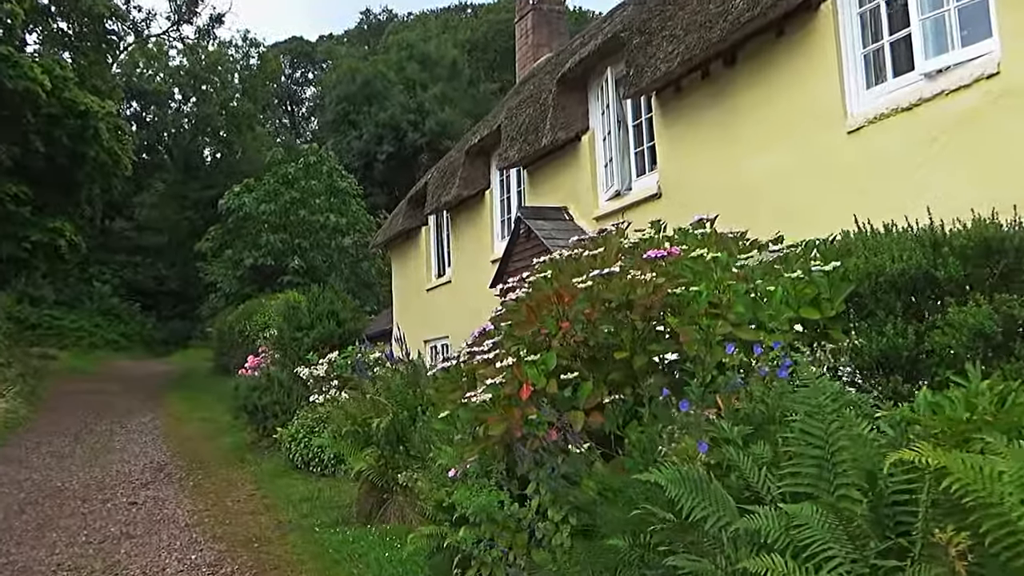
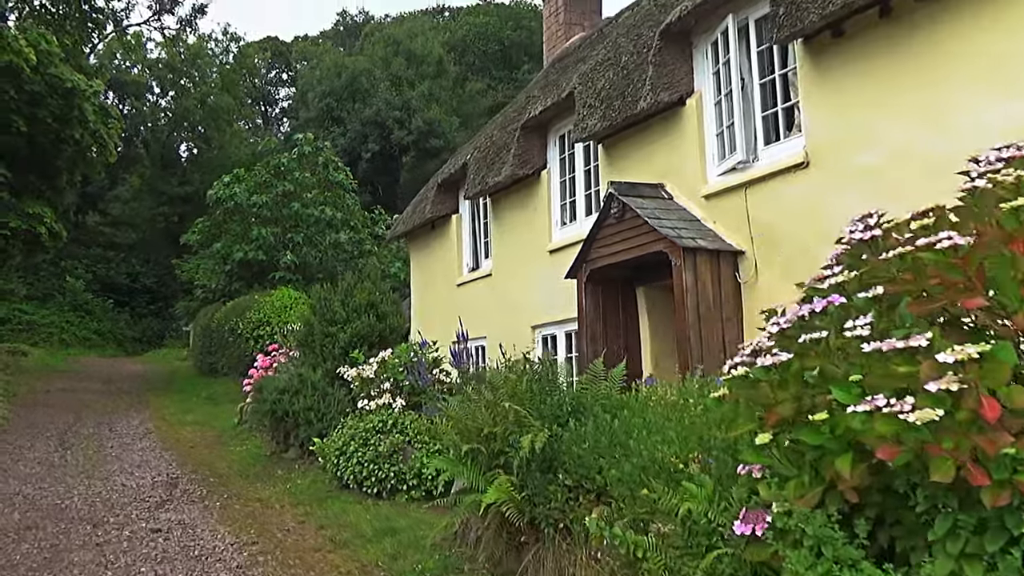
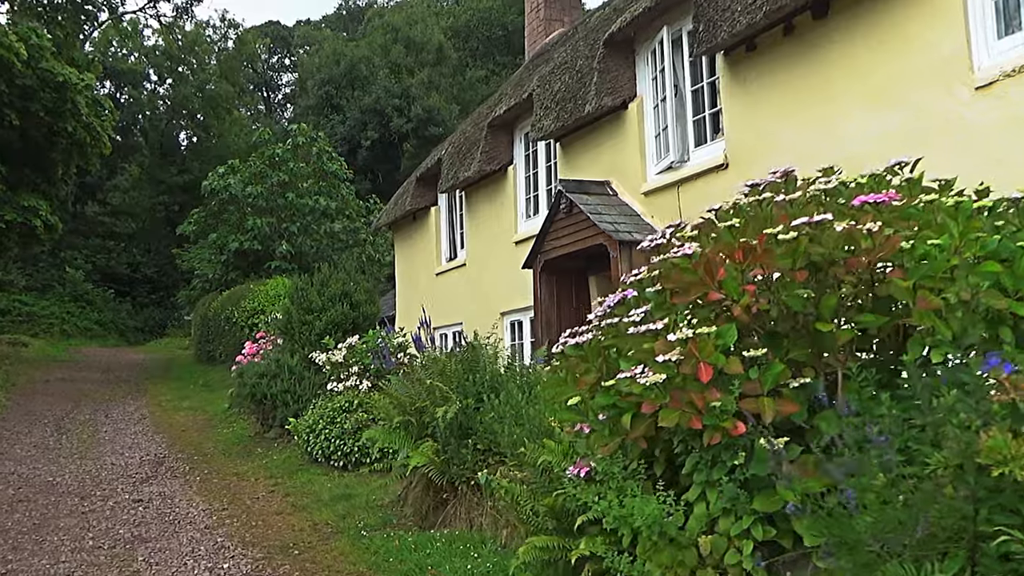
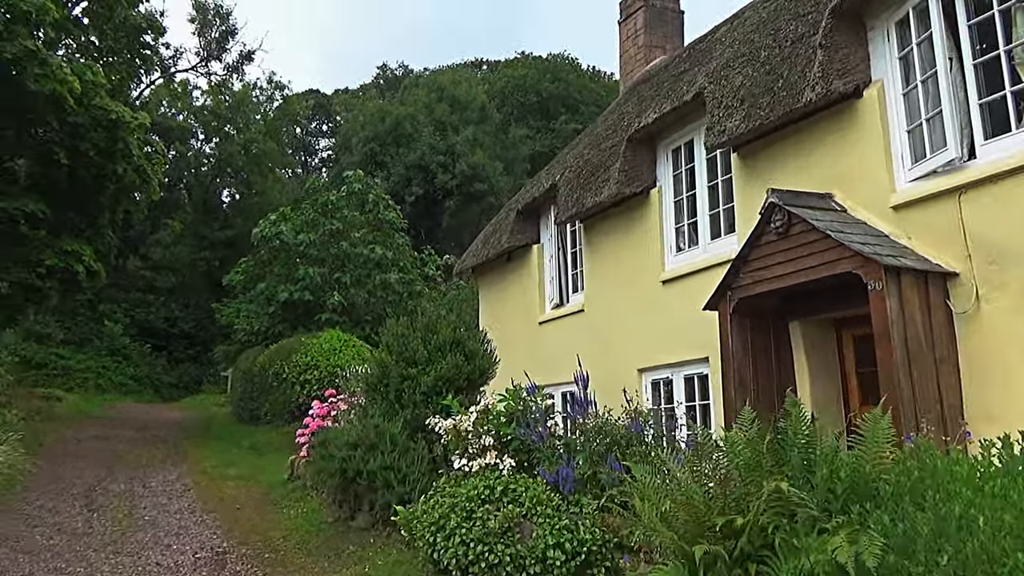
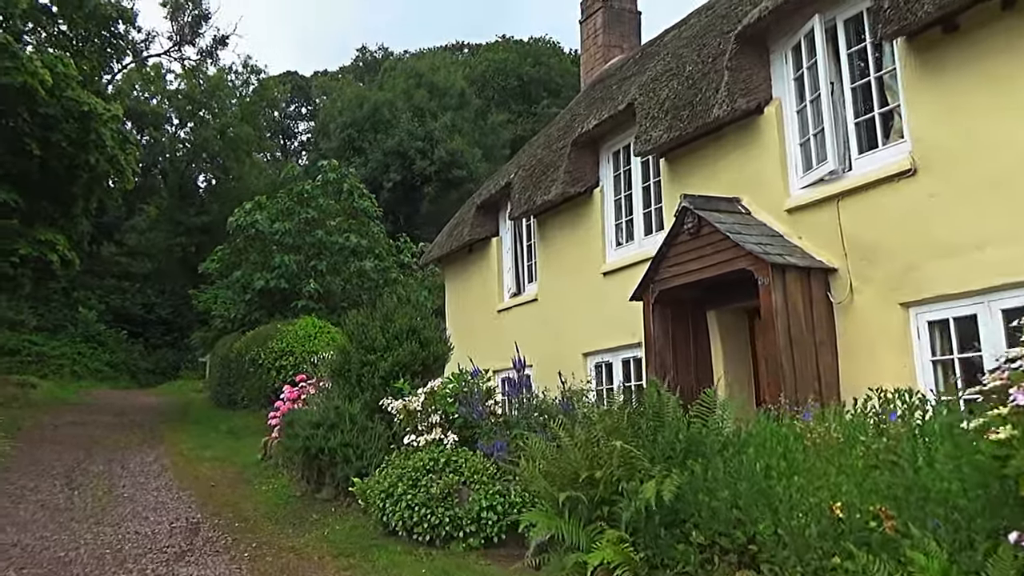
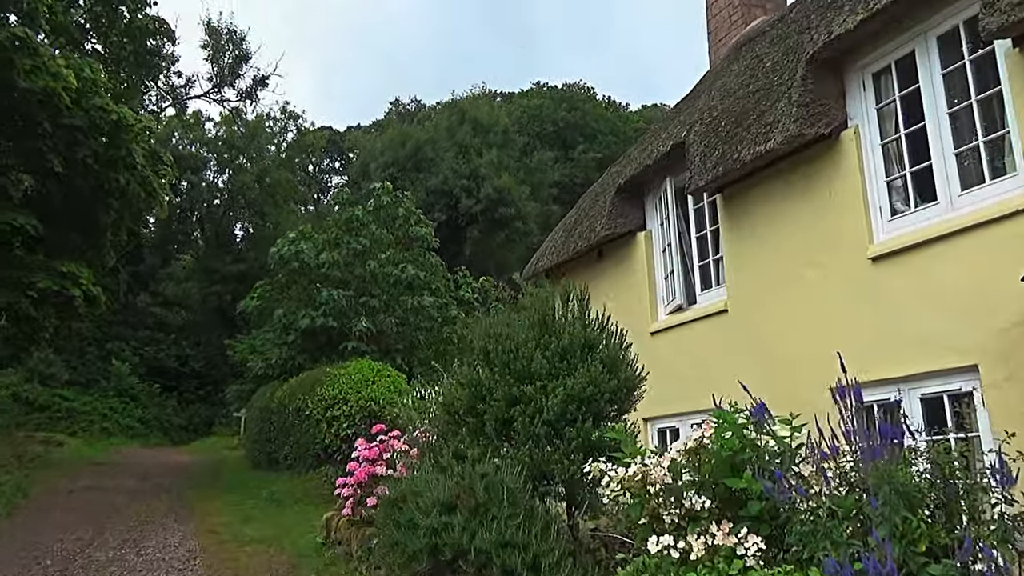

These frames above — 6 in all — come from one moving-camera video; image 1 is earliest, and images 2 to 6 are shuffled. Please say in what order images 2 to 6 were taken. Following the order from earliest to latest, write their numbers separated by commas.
3, 2, 5, 4, 6
